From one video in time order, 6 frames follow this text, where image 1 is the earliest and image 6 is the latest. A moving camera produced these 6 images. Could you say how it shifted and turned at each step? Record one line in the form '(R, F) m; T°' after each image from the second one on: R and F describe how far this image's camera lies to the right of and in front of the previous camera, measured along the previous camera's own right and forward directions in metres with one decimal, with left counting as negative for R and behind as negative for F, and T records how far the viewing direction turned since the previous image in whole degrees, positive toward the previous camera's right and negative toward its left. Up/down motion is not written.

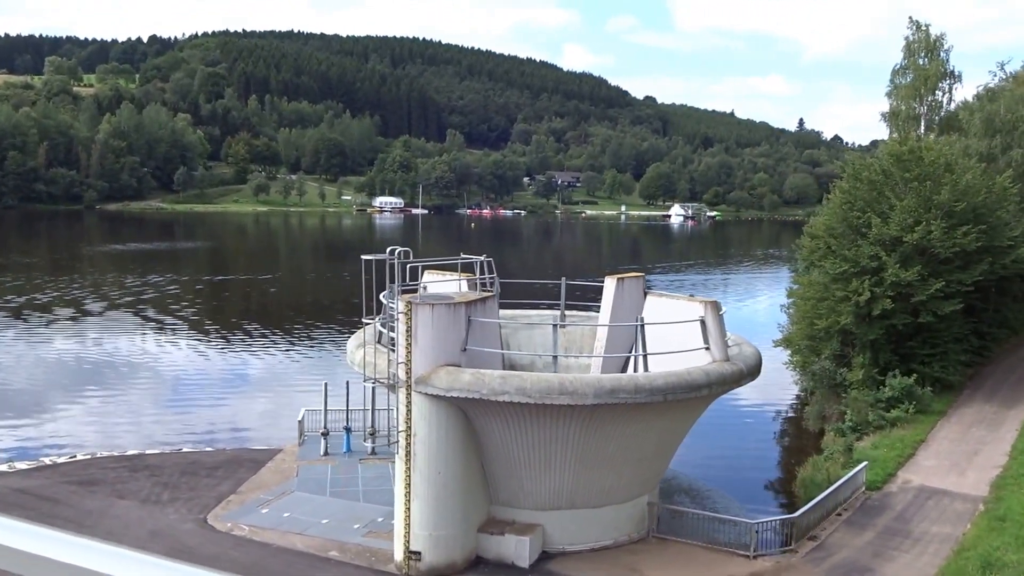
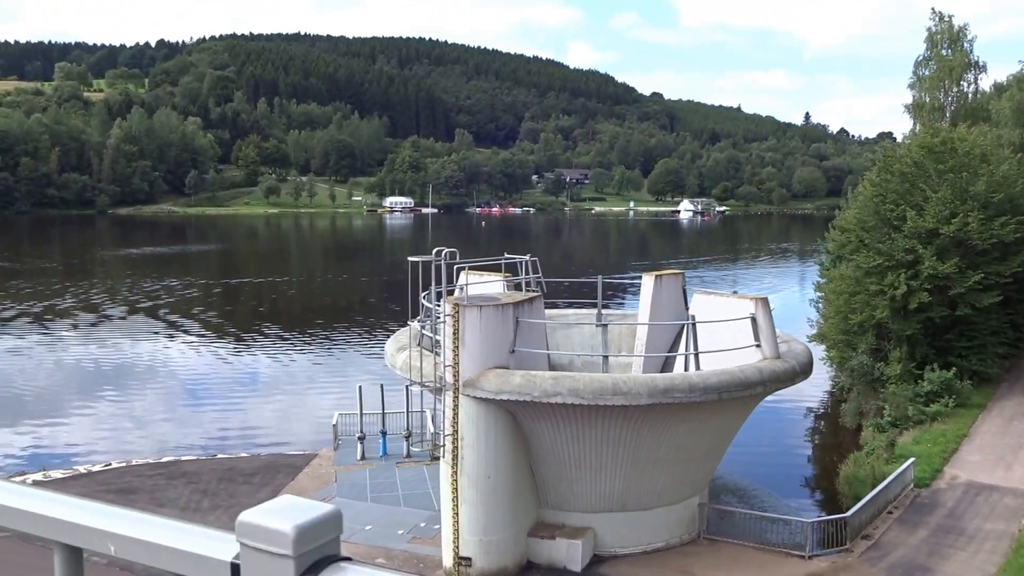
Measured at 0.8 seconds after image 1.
(-0.5, +0.2) m; -1°
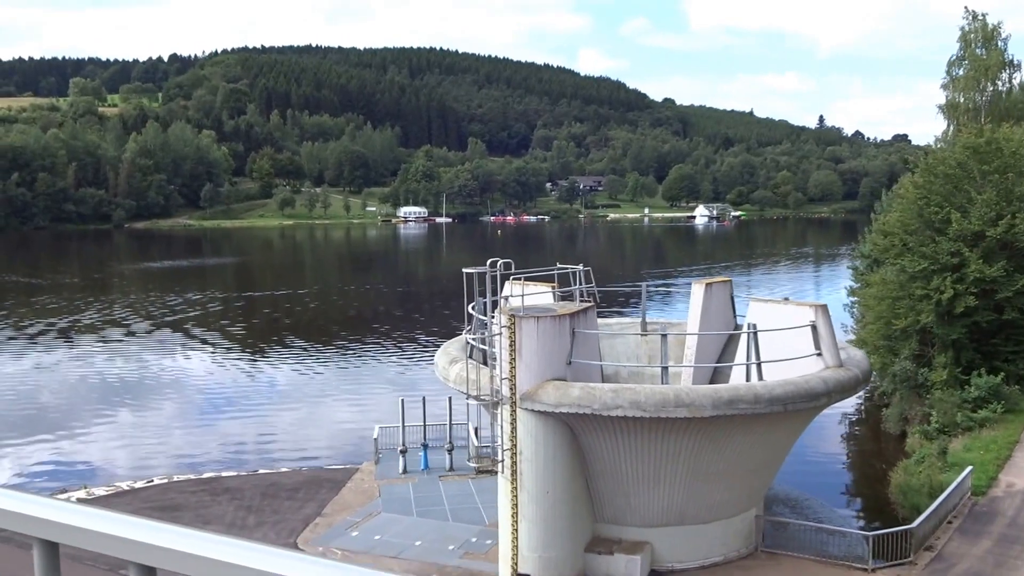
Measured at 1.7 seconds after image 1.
(-0.5, +0.2) m; -1°
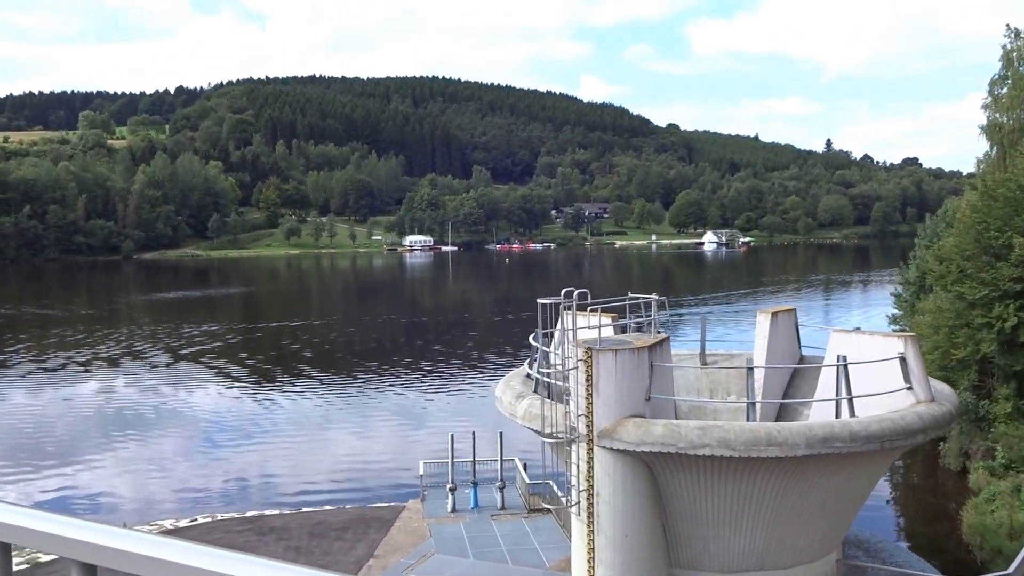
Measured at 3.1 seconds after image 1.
(-0.8, +0.6) m; 0°
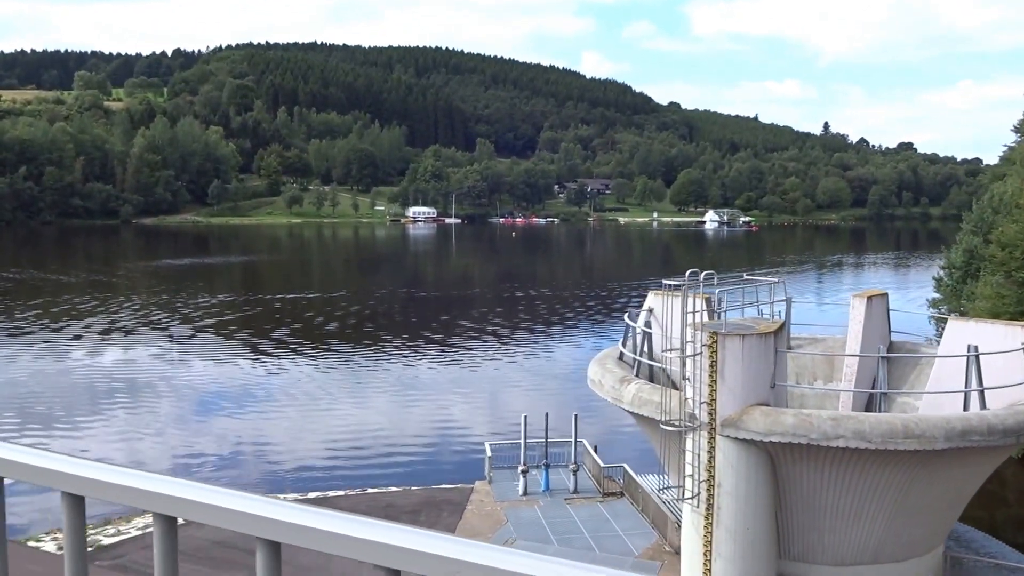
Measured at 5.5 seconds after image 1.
(-1.4, +0.5) m; 0°
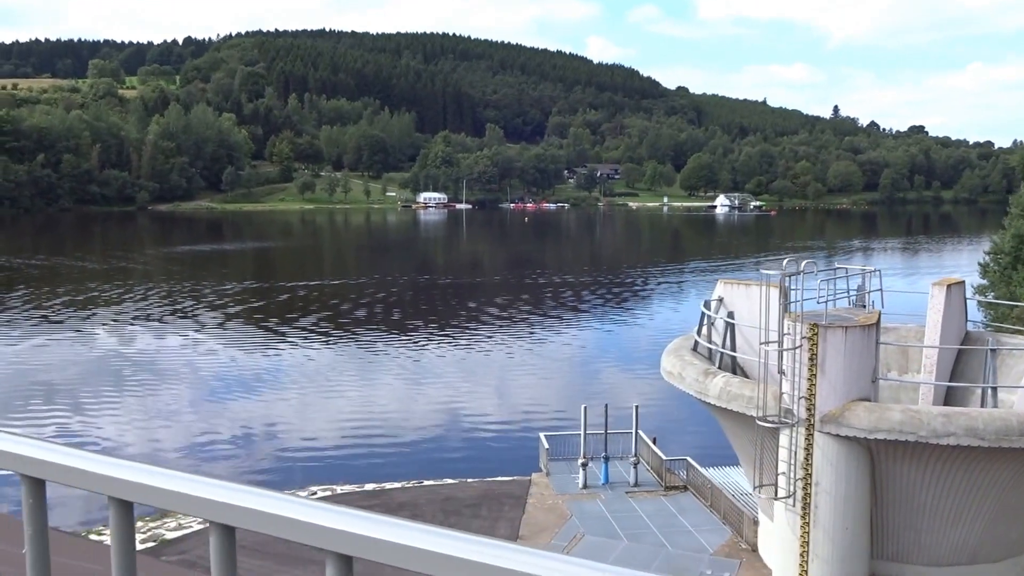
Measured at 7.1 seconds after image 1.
(-0.9, +0.5) m; 0°
